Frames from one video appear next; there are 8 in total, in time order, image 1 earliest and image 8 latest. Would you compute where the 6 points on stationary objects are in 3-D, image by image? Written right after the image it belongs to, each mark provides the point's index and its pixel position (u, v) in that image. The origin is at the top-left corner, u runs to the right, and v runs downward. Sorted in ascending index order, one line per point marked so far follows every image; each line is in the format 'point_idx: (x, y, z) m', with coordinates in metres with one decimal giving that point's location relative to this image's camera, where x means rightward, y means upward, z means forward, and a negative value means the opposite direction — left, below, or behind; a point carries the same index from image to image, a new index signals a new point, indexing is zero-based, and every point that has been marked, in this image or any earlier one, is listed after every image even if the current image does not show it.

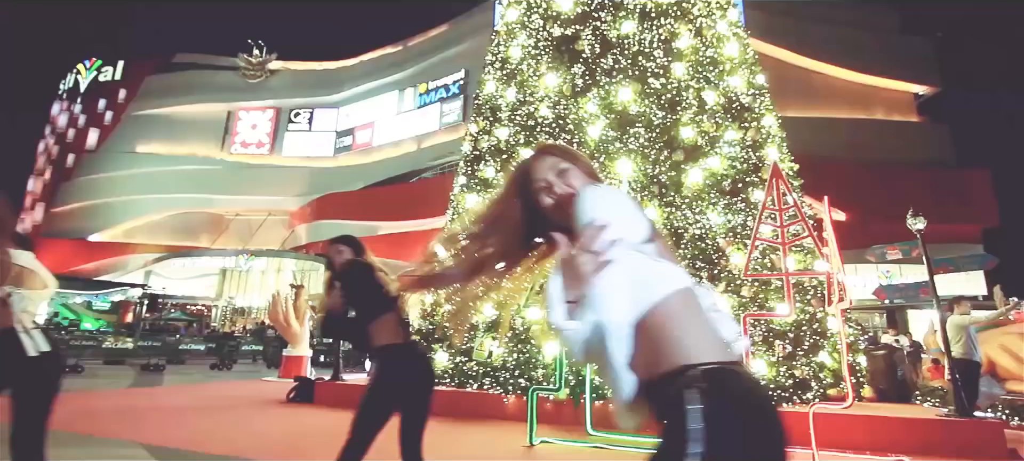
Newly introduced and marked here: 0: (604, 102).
0: (+1.0, +1.5, +6.3) m
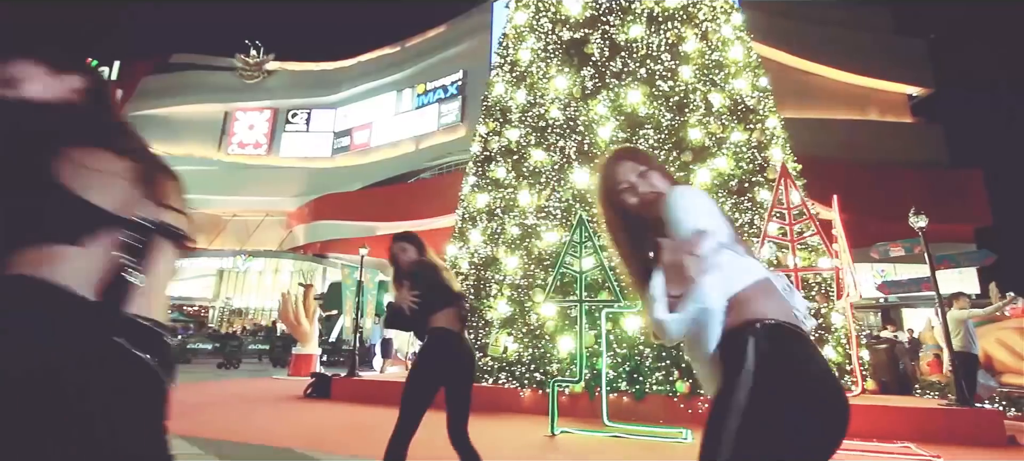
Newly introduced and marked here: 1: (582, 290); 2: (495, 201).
0: (+1.2, +1.5, +6.5) m
1: (+0.7, -0.6, +5.3) m
2: (-0.2, +0.3, +6.5) m
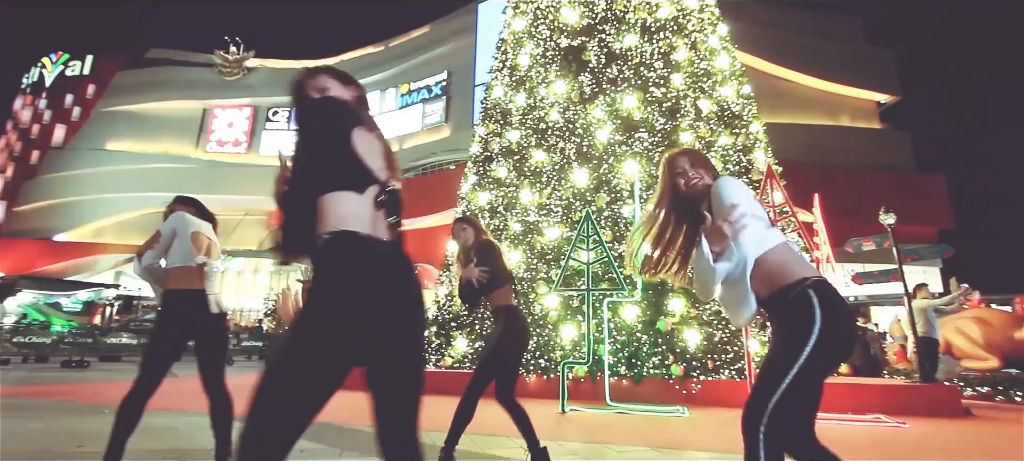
0: (+1.2, +1.5, +6.9) m
1: (+0.7, -0.5, +5.7) m
2: (-0.2, +0.4, +6.9) m
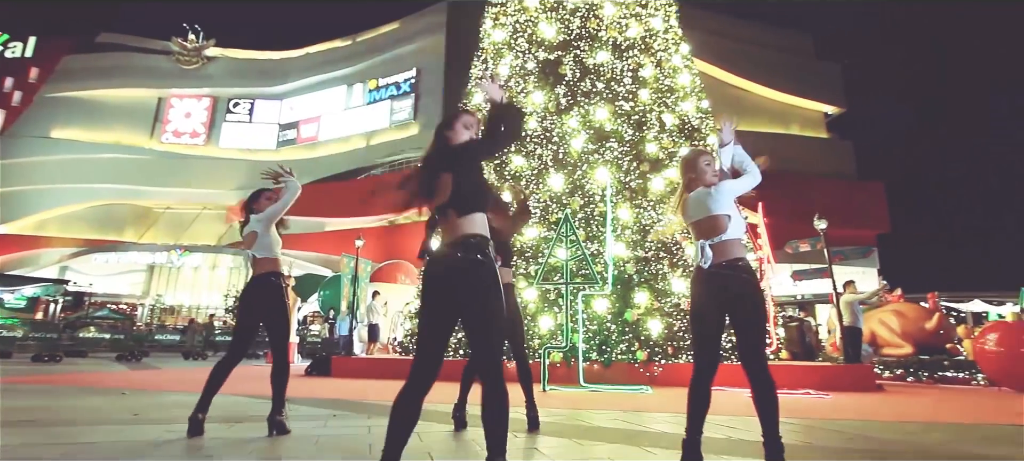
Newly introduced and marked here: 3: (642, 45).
0: (+1.0, +1.5, +7.5) m
1: (+0.6, -0.5, +6.3) m
2: (-0.4, +0.4, +7.5) m
3: (+1.9, +2.7, +7.9) m
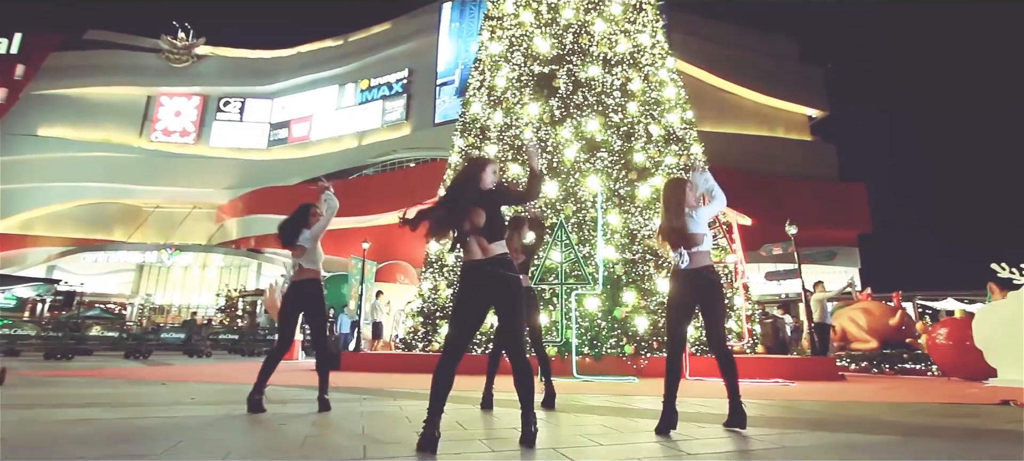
0: (+0.9, +1.5, +8.1) m
1: (+0.5, -0.6, +6.9) m
2: (-0.5, +0.4, +8.0) m
3: (+1.8, +2.6, +8.5) m
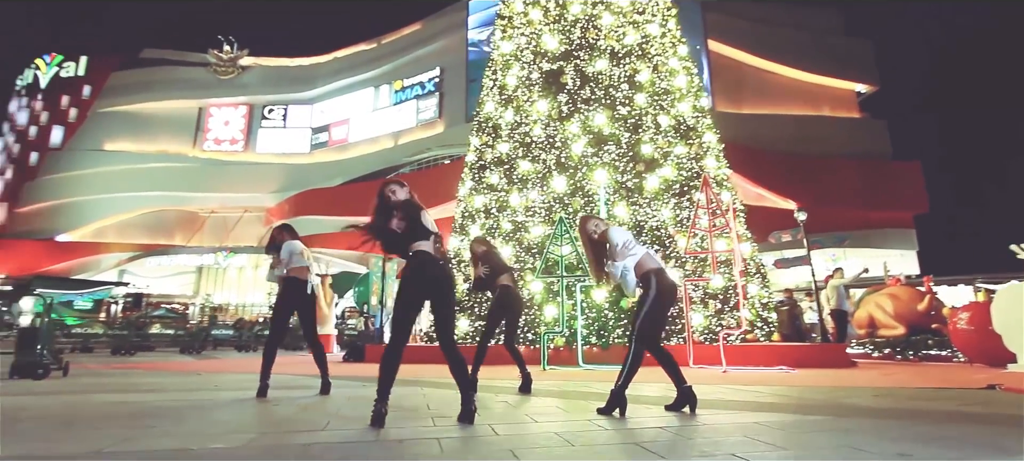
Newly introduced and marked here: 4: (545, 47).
0: (+1.1, +1.6, +8.2) m
1: (+0.7, -0.5, +7.1) m
2: (-0.3, +0.4, +8.2) m
3: (+1.9, +2.7, +8.5) m
4: (+0.5, +2.9, +8.8) m
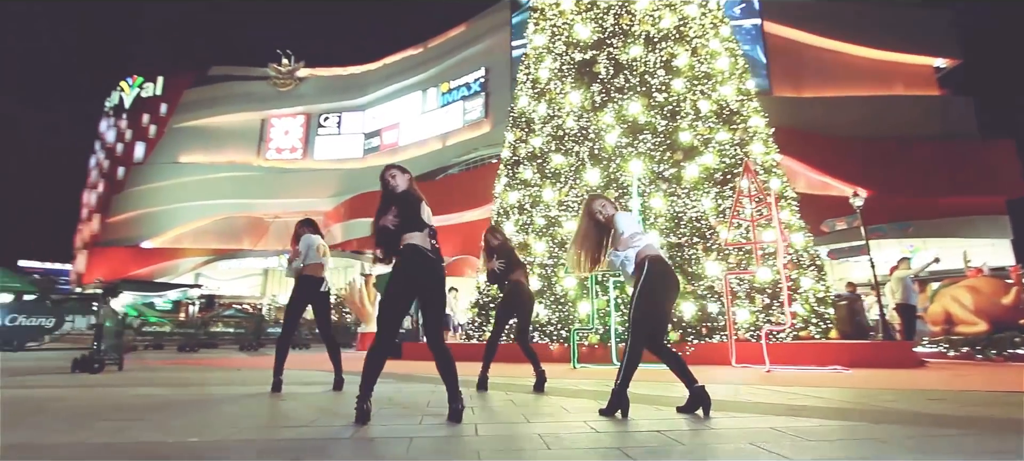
0: (+1.5, +1.7, +7.9) m
1: (+1.0, -0.4, +6.8) m
2: (+0.2, +0.5, +8.1) m
3: (+2.4, +2.9, +8.1) m
4: (+1.0, +3.0, +8.5) m
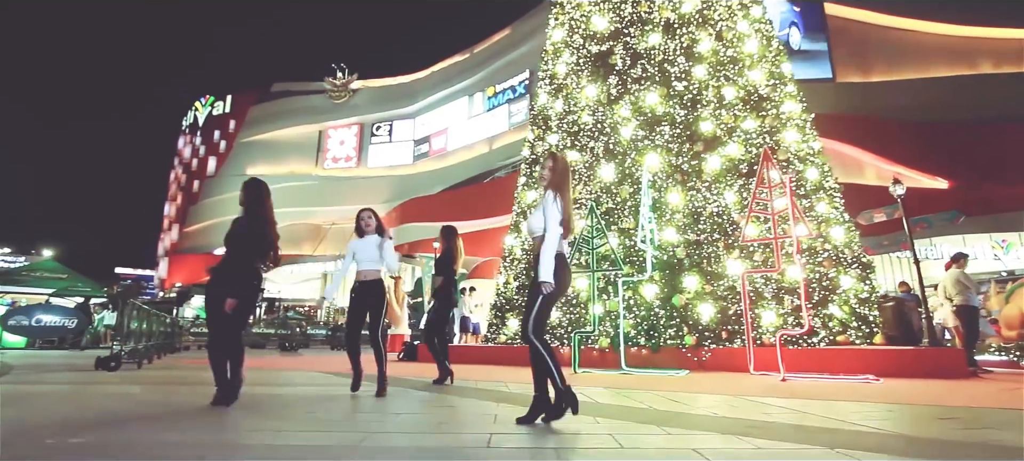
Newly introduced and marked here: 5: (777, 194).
0: (+1.7, +1.7, +7.5) m
1: (+1.1, -0.4, +6.4) m
2: (+0.4, +0.5, +7.8) m
3: (+2.5, +2.9, +7.6) m
4: (+1.2, +3.0, +8.2) m
5: (+3.1, +0.4, +6.5) m
